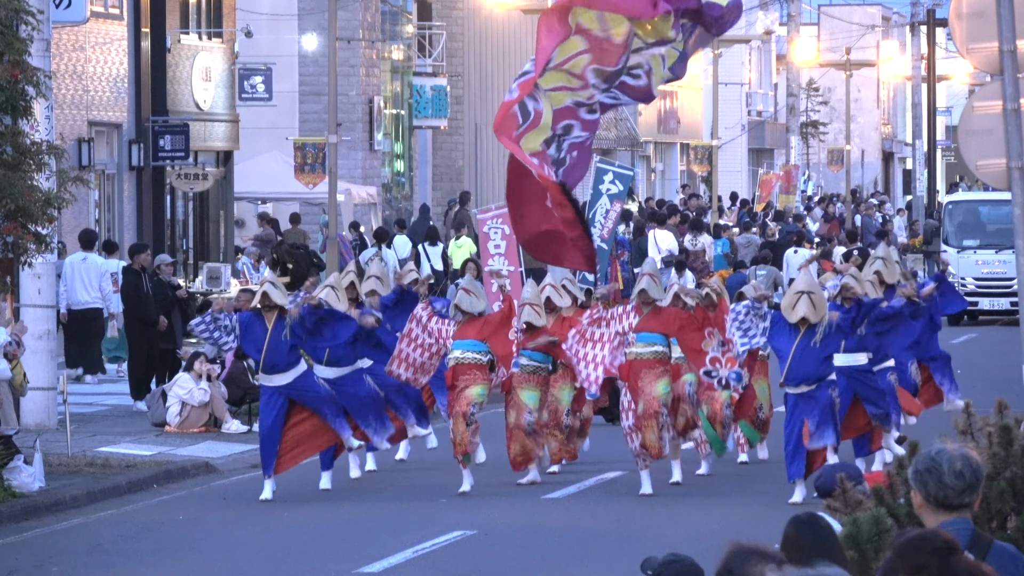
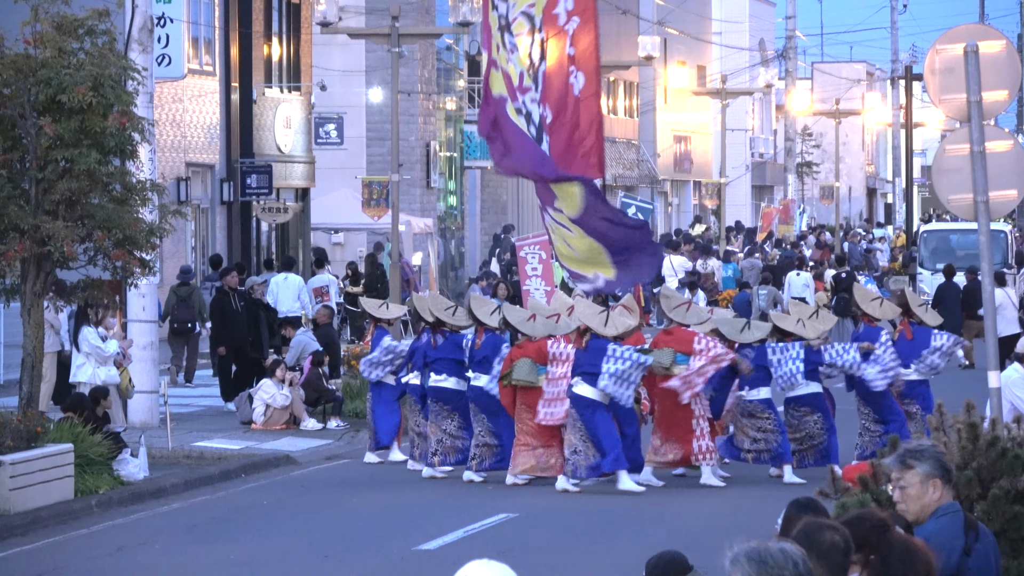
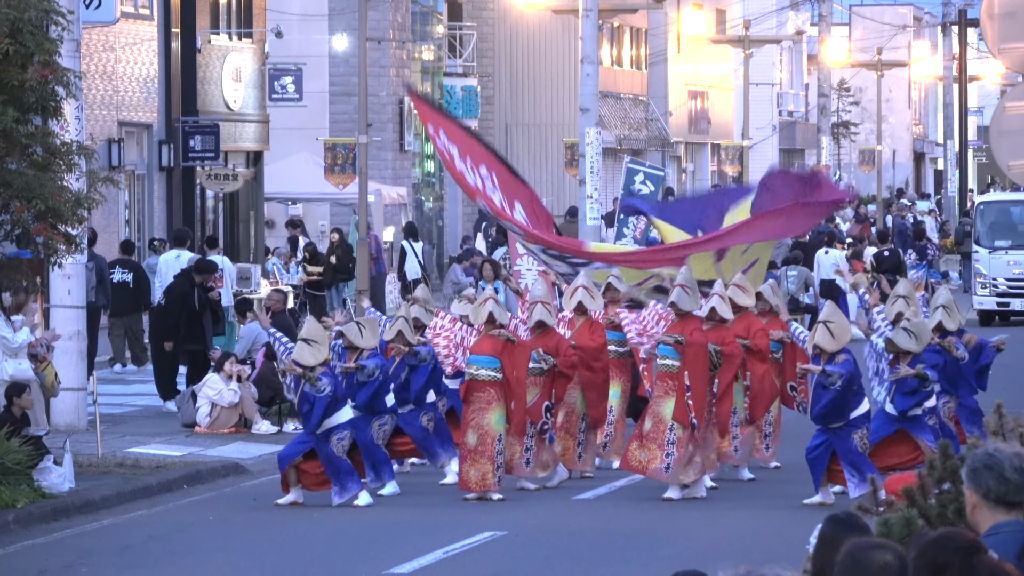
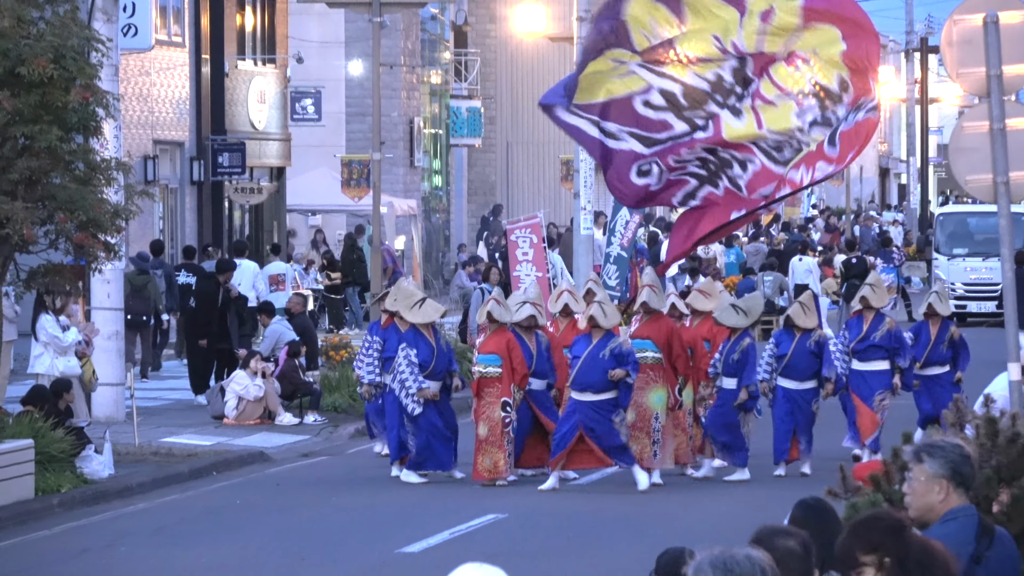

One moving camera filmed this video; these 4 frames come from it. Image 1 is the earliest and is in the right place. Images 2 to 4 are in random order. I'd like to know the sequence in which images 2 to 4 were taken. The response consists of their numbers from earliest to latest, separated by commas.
3, 4, 2
